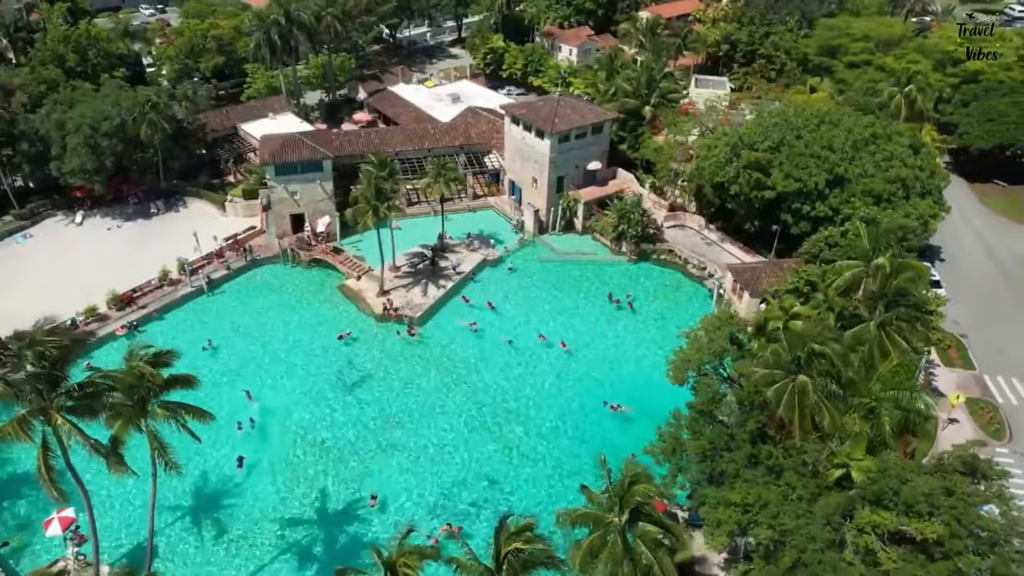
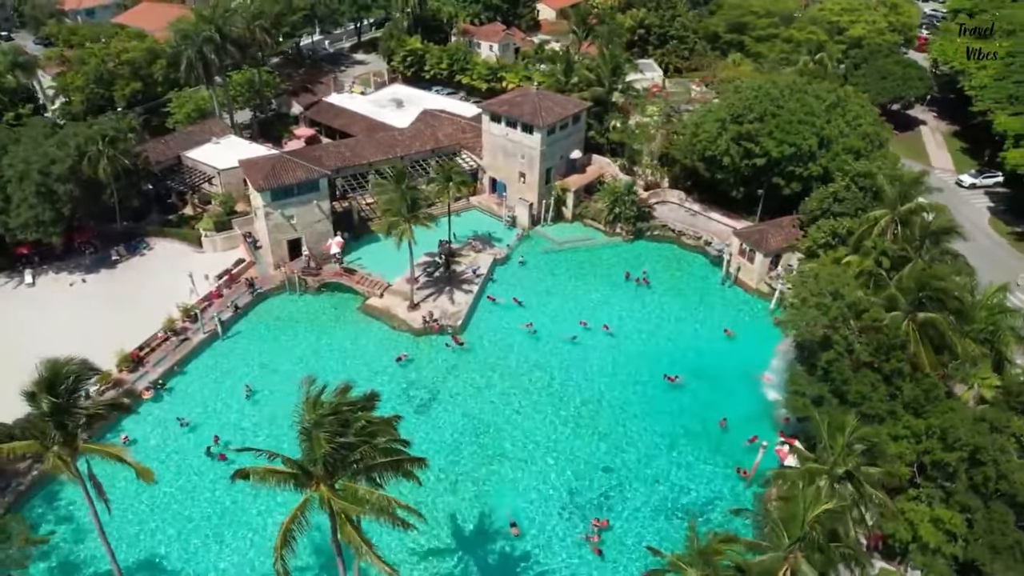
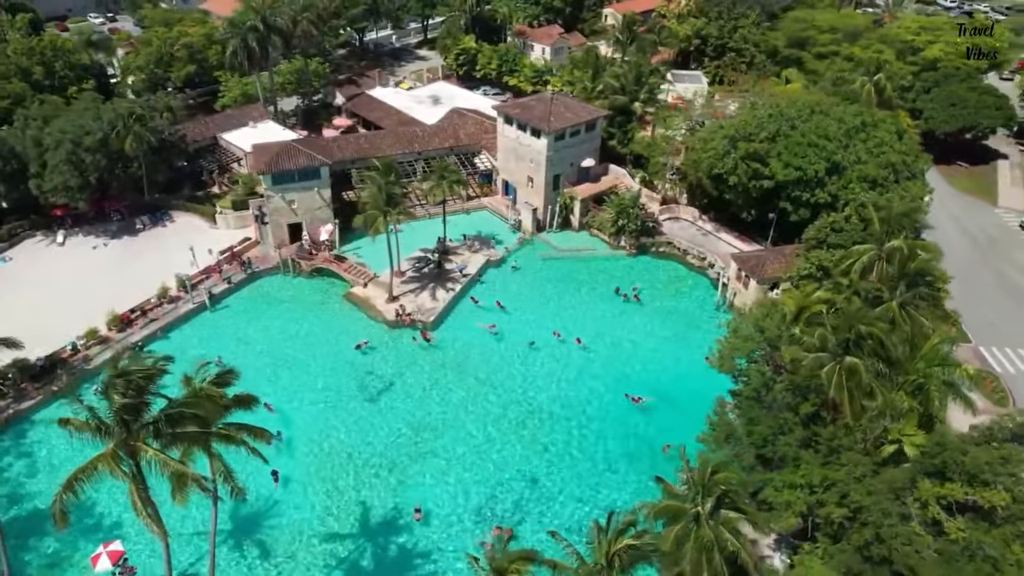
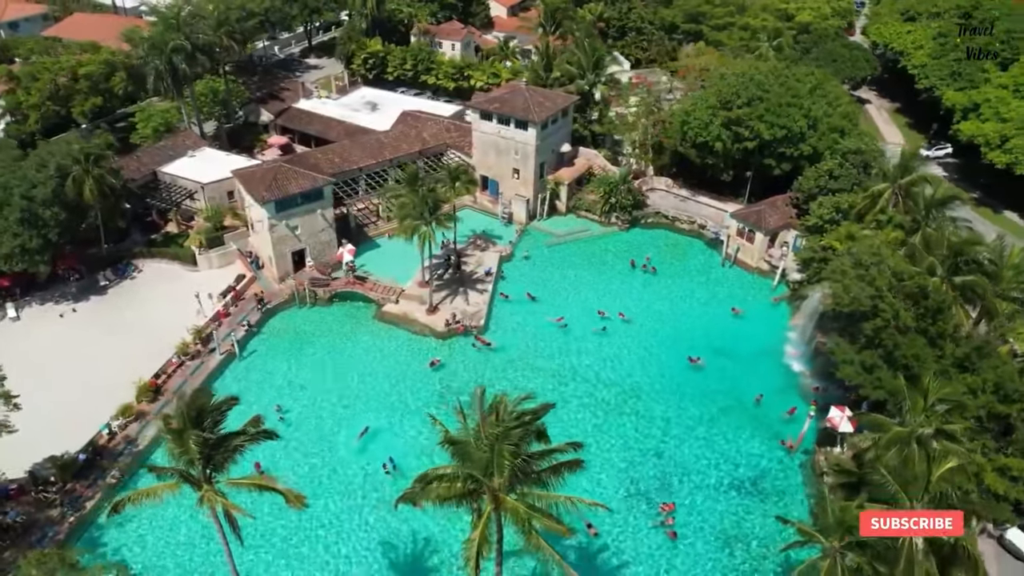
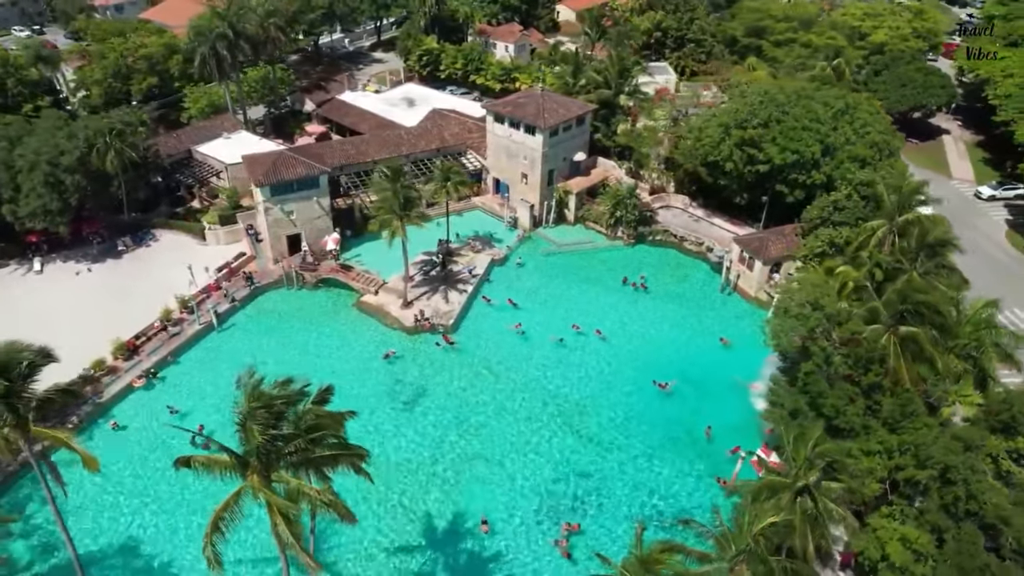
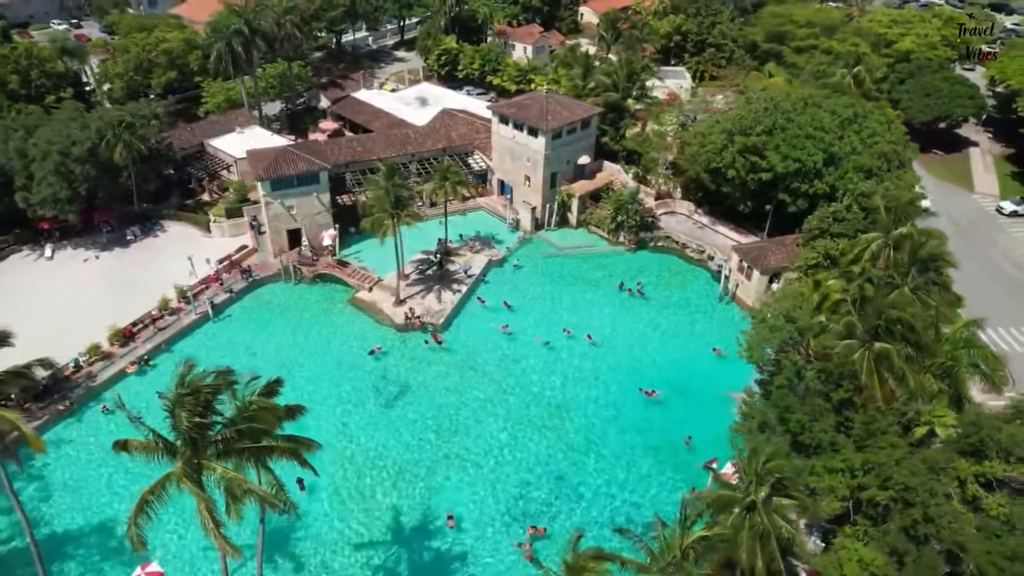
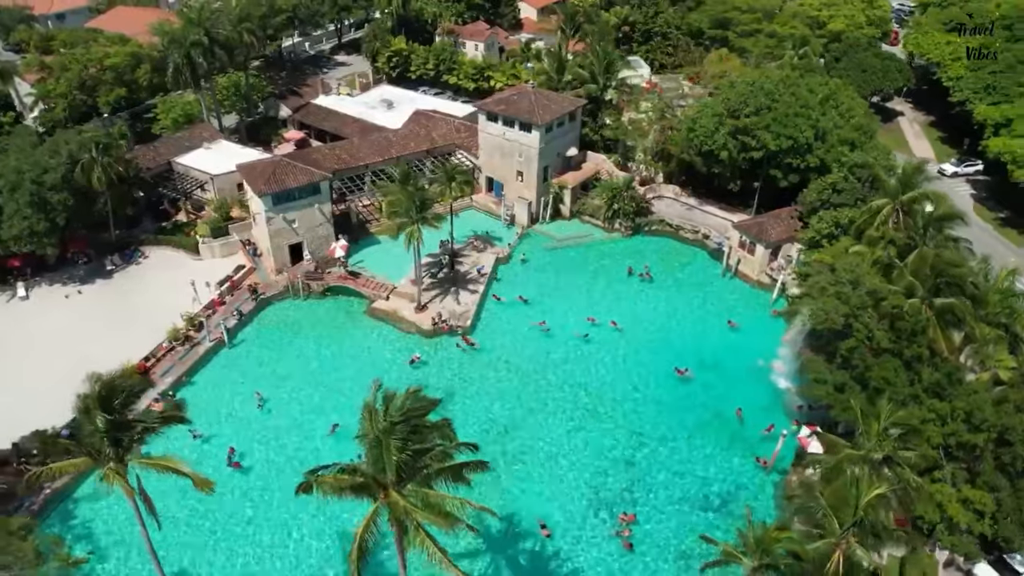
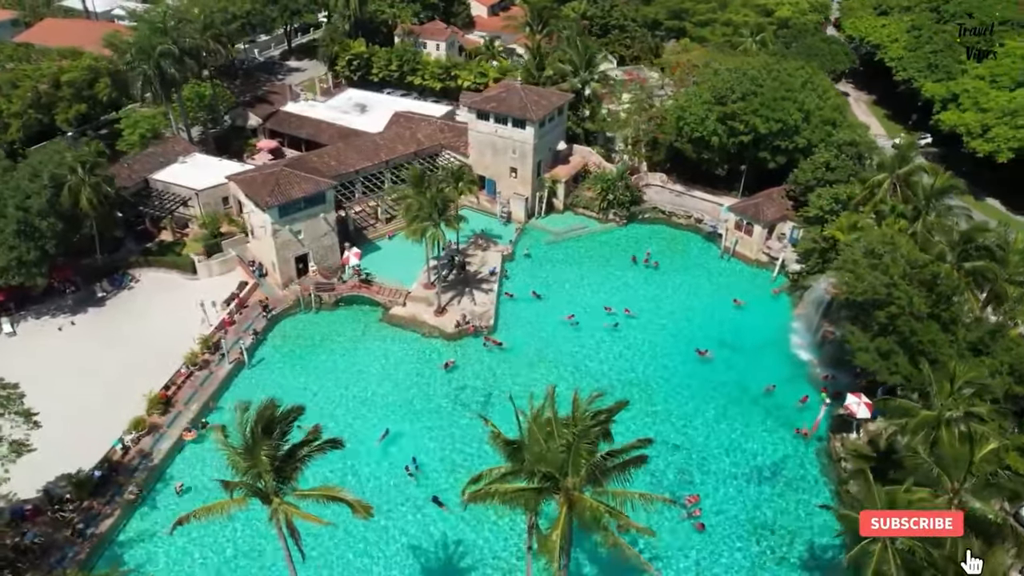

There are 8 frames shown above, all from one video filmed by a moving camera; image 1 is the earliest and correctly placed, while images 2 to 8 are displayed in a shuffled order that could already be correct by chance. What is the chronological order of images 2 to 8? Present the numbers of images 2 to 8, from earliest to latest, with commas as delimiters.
3, 6, 5, 2, 7, 4, 8
